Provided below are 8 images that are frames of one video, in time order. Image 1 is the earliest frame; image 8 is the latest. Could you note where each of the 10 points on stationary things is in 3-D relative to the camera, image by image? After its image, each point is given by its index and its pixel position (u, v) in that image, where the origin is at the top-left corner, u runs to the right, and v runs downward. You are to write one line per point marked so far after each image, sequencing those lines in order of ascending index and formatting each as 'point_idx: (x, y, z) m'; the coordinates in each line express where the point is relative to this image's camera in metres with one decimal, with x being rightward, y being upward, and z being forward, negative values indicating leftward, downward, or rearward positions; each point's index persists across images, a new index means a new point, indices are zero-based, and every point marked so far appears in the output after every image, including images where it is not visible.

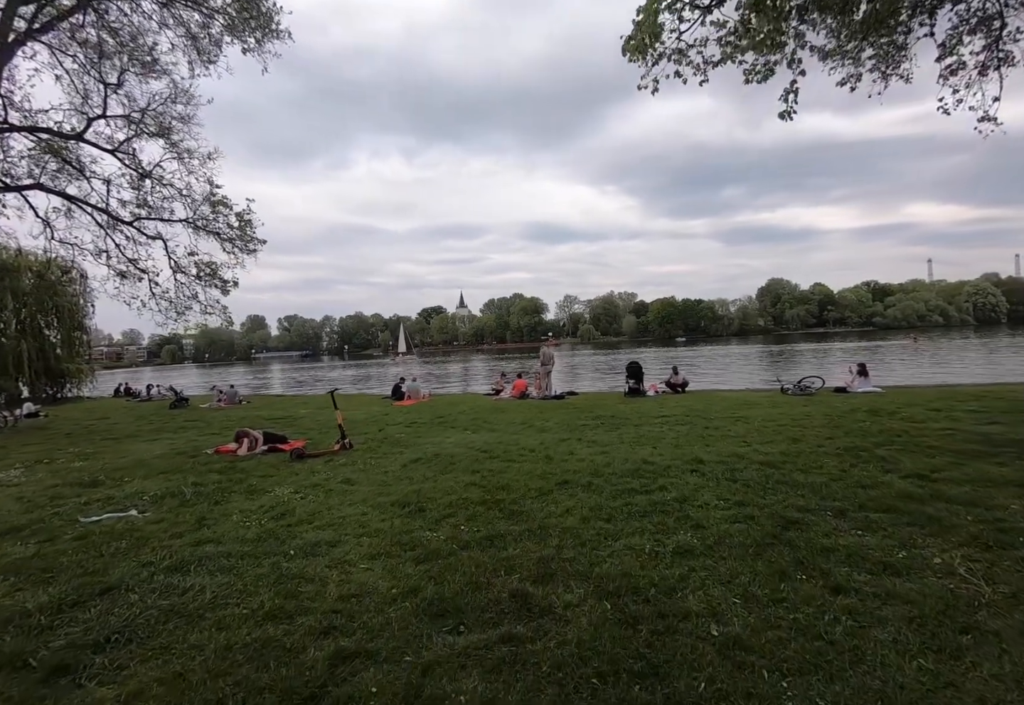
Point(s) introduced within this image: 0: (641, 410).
0: (+4.2, -1.9, +17.7) m
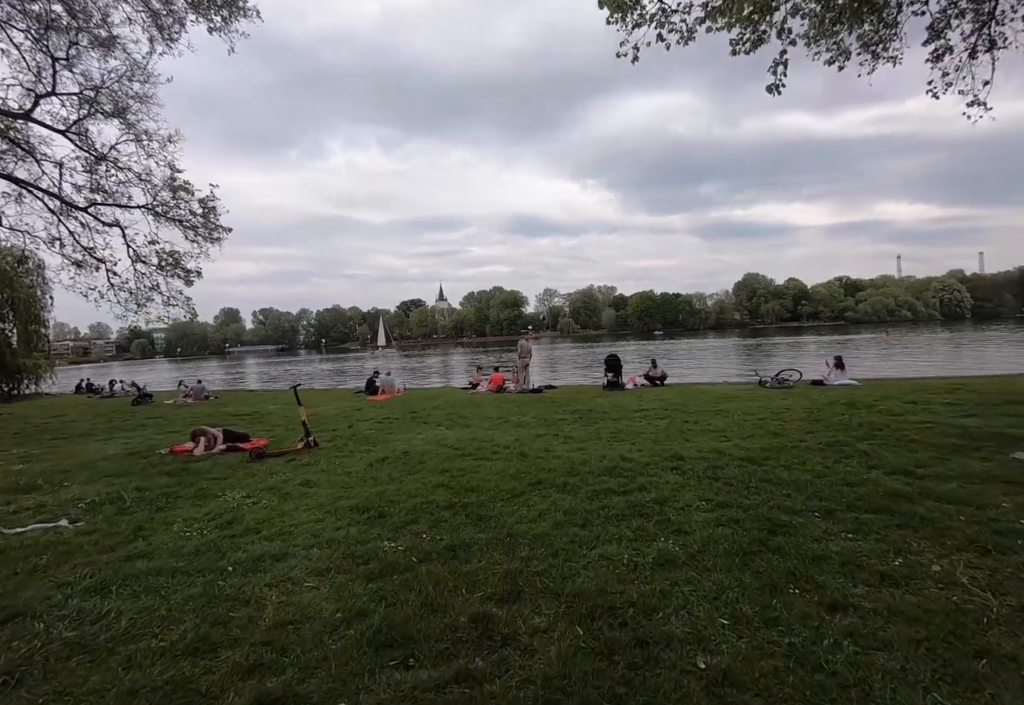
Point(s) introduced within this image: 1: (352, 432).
0: (+3.4, -1.6, +17.2) m
1: (-4.7, -2.3, +16.0) m
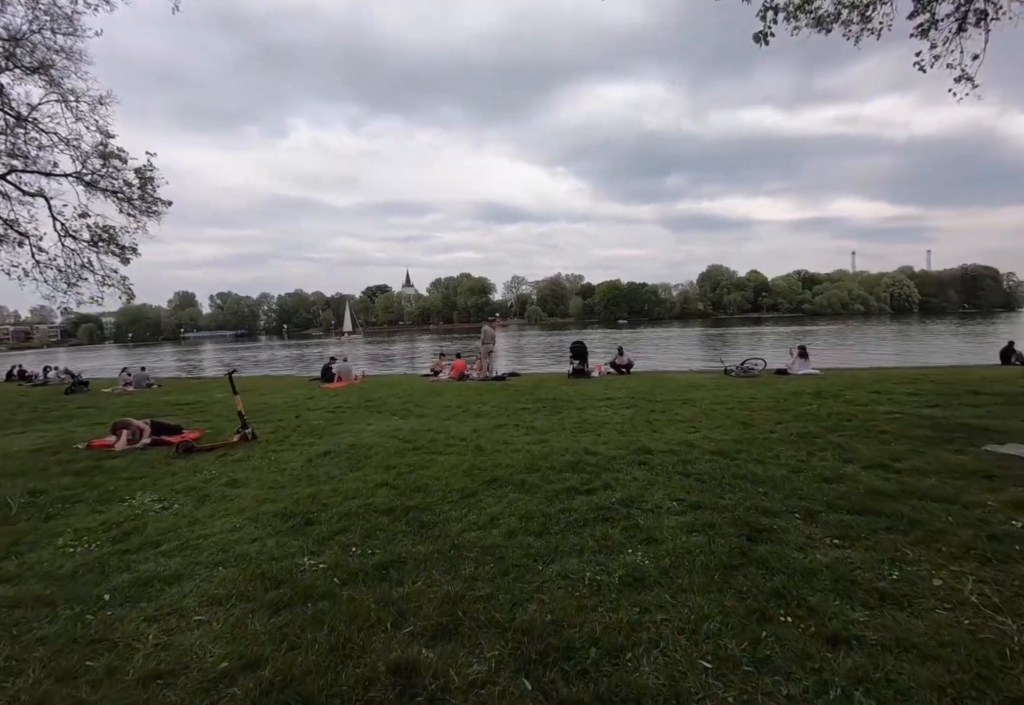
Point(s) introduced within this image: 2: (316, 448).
0: (+2.2, -1.2, +16.6) m
1: (-5.8, -1.9, +14.9) m
2: (-3.9, -1.9, +10.8) m
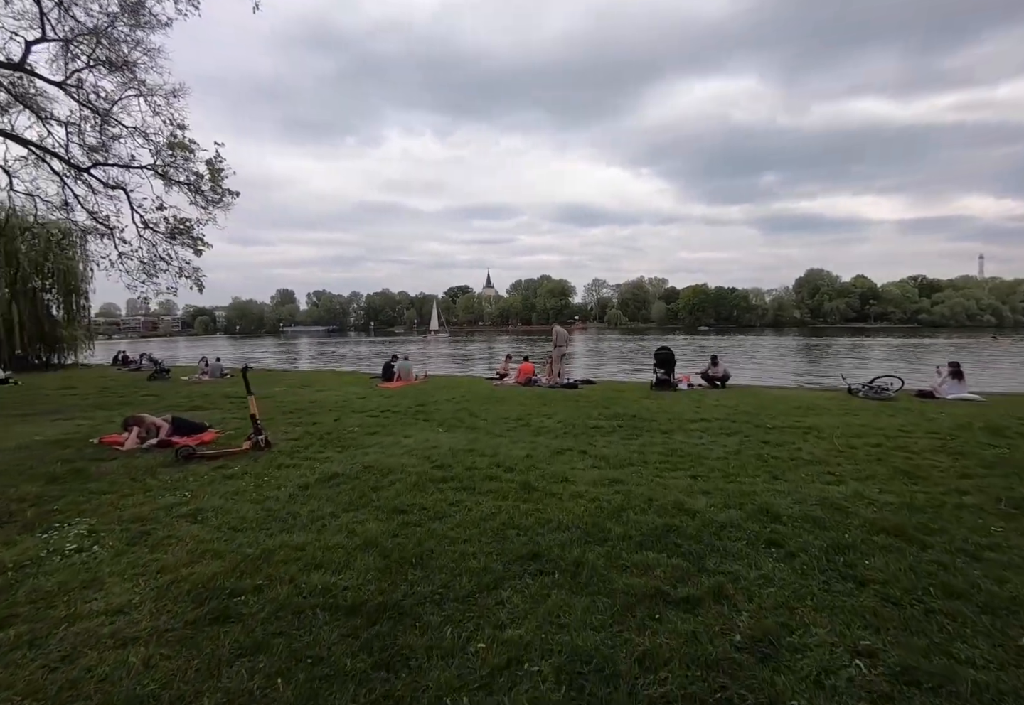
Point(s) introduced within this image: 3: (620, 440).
0: (+4.0, -1.4, +13.5) m
1: (-4.3, -1.8, +13.0) m
2: (-3.0, -1.8, +8.7) m
3: (+2.0, -1.6, +10.1) m
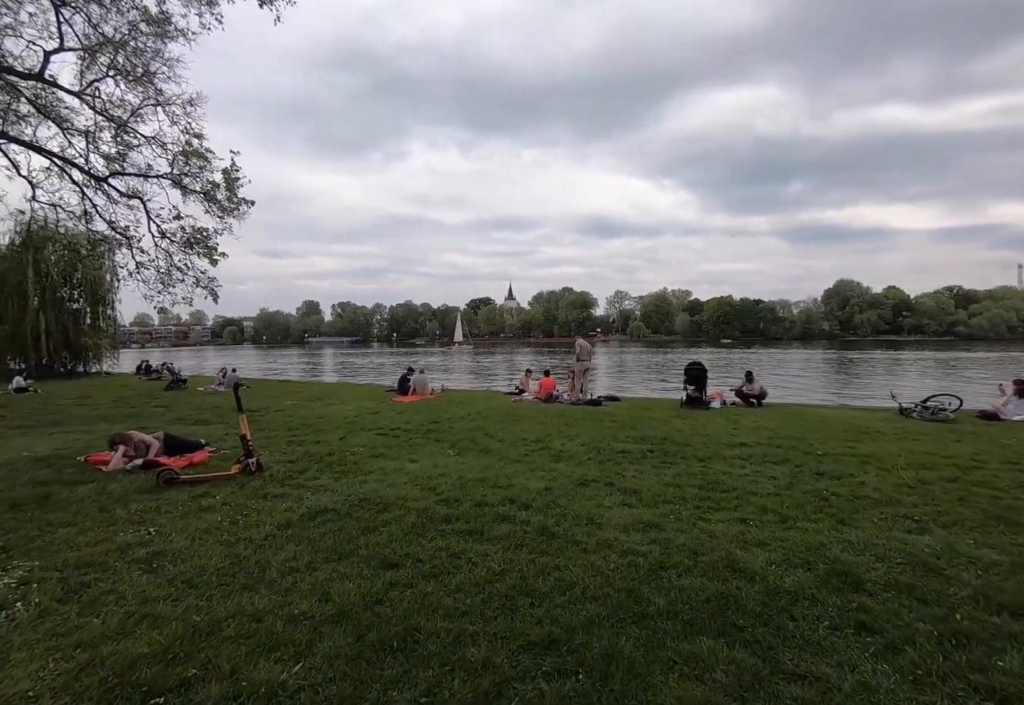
0: (+4.4, -1.8, +12.2) m
1: (-3.9, -2.1, +12.0) m
2: (-2.7, -2.1, +7.7) m
3: (+2.3, -1.9, +8.9) m
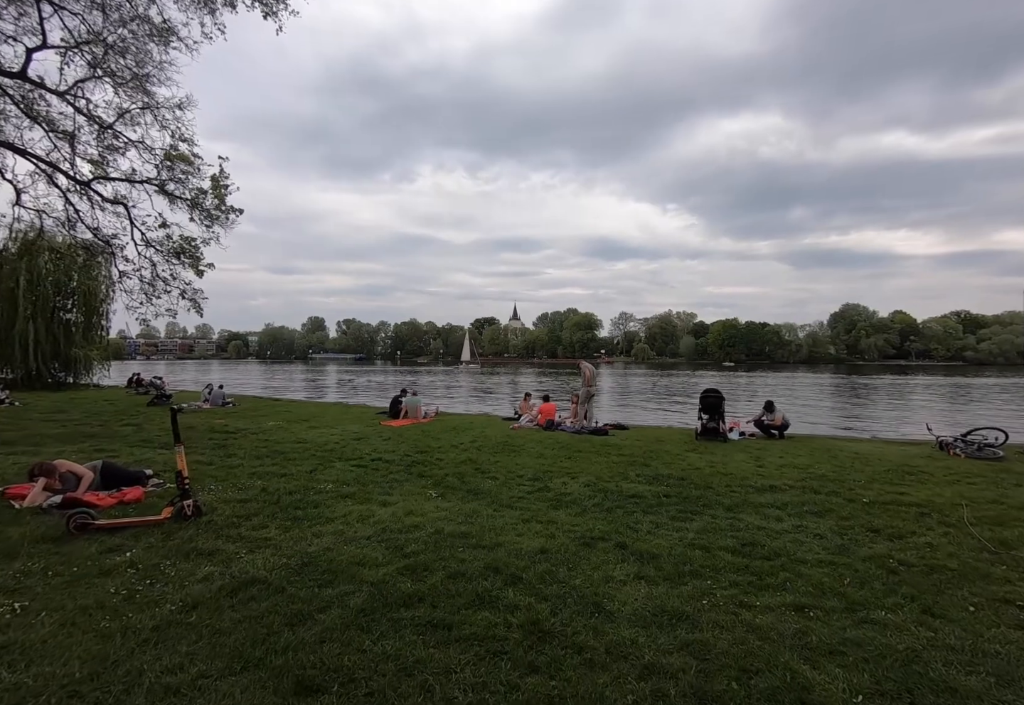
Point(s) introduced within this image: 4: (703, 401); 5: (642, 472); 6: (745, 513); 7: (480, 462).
0: (+4.2, -2.3, +10.6) m
1: (-4.0, -2.5, +10.5) m
2: (-2.9, -2.3, +6.1) m
3: (+2.1, -2.3, +7.3) m
4: (+5.3, -1.3, +14.9) m
5: (+2.4, -2.3, +10.2) m
6: (+3.3, -2.3, +7.7) m
7: (-0.7, -2.4, +12.0) m
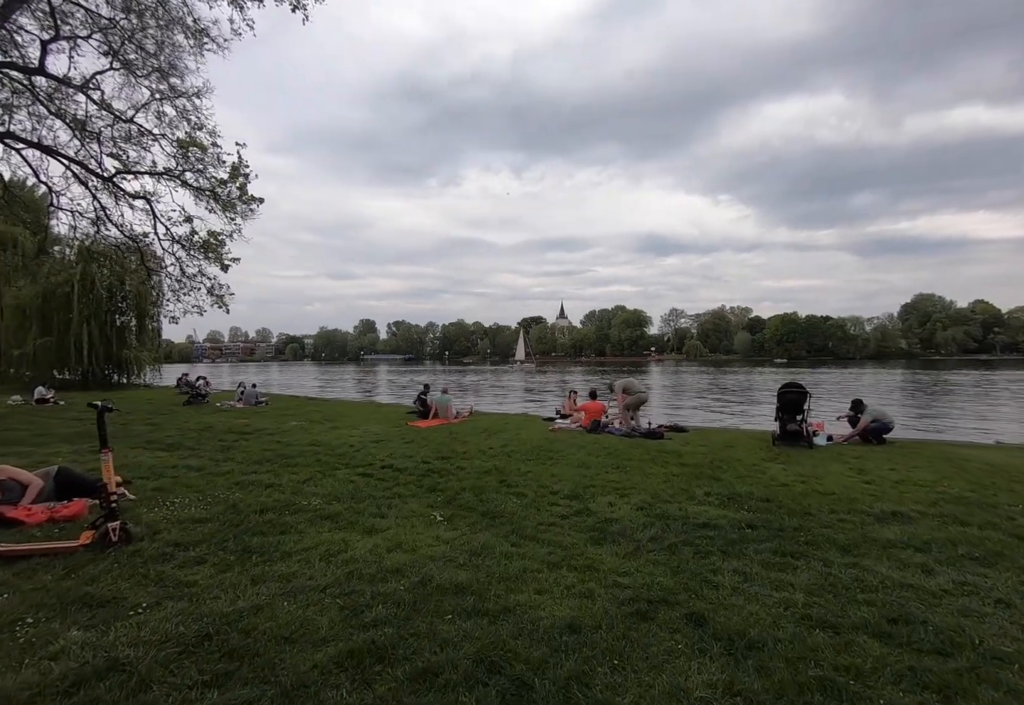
0: (+4.7, -2.0, +8.1) m
1: (-3.5, -2.3, +8.7) m
2: (-2.8, -2.1, +4.2) m
3: (+2.3, -2.0, +5.0) m
4: (+6.1, -1.0, +12.2) m
5: (+2.9, -2.0, +7.8) m
6: (+3.5, -2.0, +5.3) m
7: (-0.1, -2.2, +9.9) m
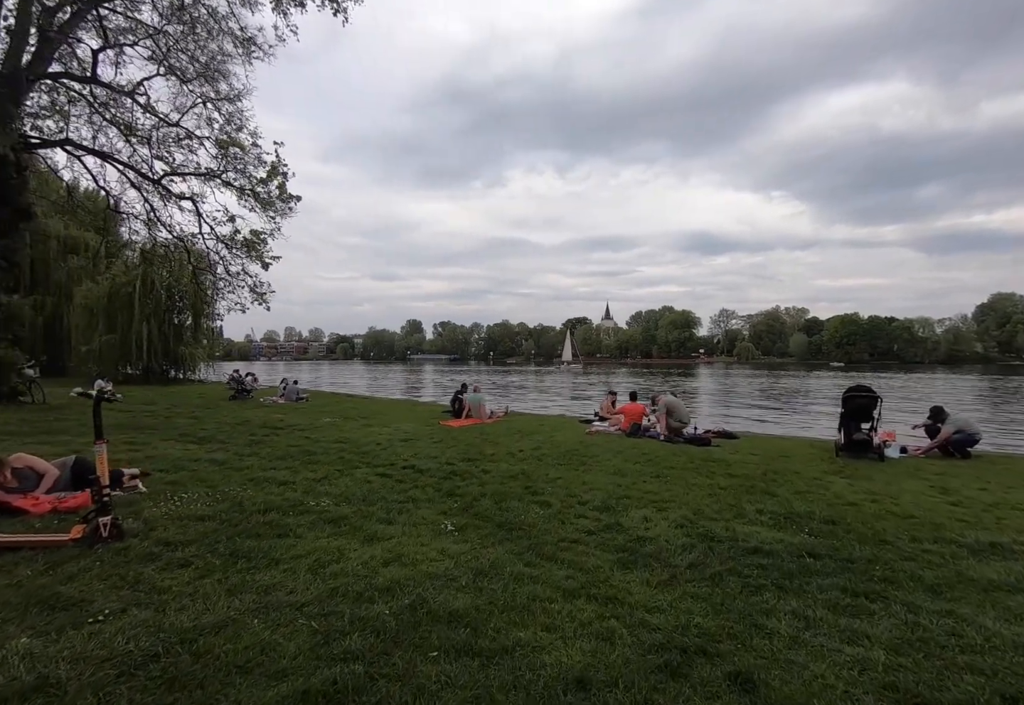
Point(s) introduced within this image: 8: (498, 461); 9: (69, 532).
0: (+5.0, -2.0, +7.0) m
1: (-3.1, -2.2, +8.2) m
2: (-2.8, -2.0, +3.7) m
3: (+2.4, -2.0, +4.0) m
4: (+6.8, -1.0, +11.0) m
5: (+3.2, -1.9, +6.8) m
6: (+3.6, -2.0, +4.2) m
7: (+0.3, -2.1, +9.1) m
8: (-0.3, -2.2, +10.9) m
9: (-4.6, -2.0, +5.6) m
